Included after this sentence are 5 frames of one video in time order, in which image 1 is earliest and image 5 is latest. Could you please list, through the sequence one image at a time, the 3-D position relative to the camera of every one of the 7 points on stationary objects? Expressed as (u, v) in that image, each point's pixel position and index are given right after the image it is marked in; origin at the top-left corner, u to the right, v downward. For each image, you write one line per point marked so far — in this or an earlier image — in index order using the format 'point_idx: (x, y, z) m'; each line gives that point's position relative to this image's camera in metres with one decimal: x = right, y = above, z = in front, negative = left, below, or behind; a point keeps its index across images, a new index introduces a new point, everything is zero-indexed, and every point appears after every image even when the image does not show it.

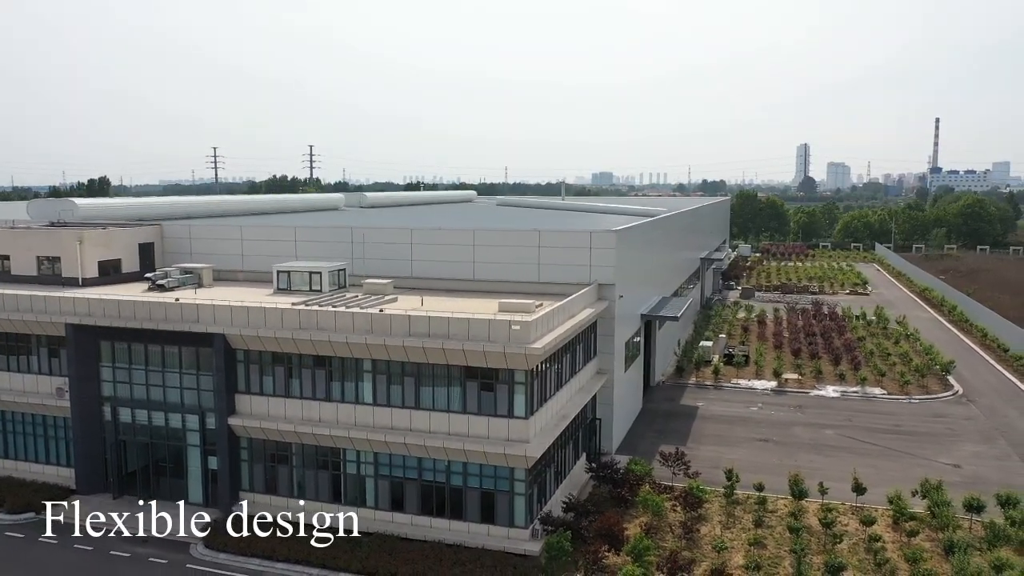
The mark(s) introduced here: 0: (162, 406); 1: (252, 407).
0: (-8.5, -2.9, +19.0) m
1: (-6.0, -2.8, +18.1) m
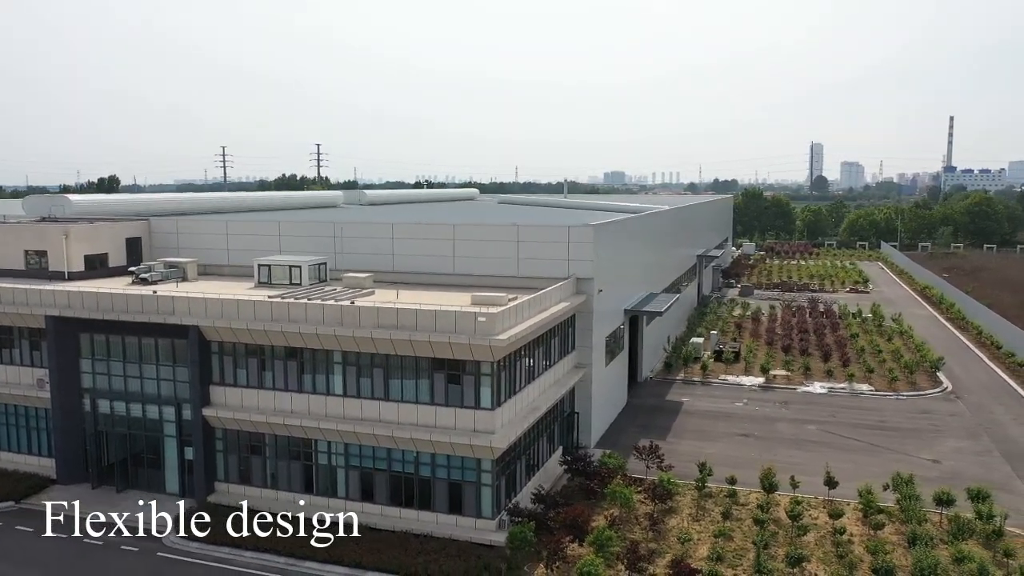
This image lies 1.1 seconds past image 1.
0: (-9.2, -2.7, +19.2) m
1: (-6.7, -2.6, +18.3) m
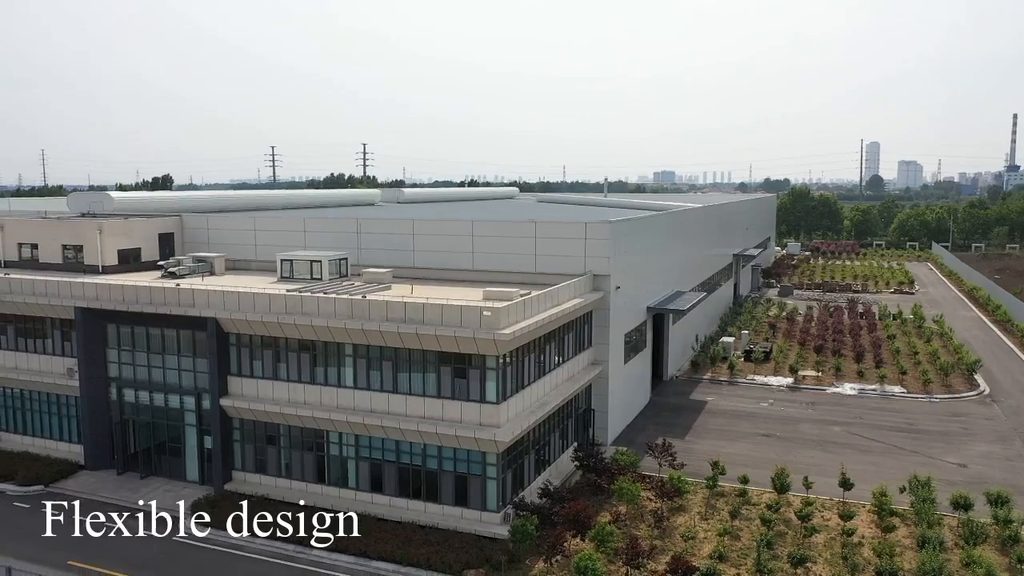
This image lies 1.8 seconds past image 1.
0: (-8.9, -2.5, +19.8) m
1: (-6.5, -2.4, +18.8) m
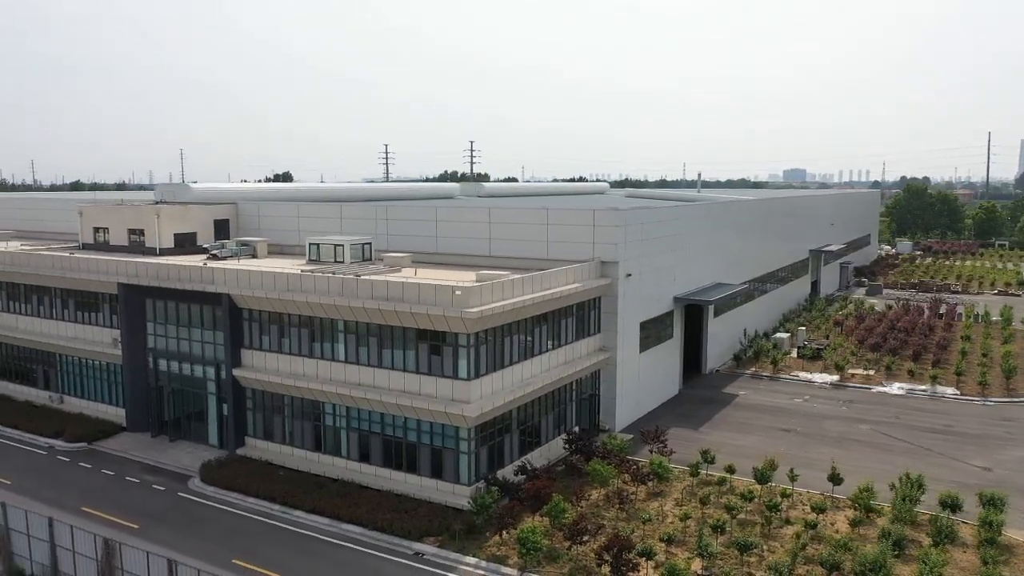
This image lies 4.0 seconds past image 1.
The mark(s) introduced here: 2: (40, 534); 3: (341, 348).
0: (-8.9, -1.9, +21.5) m
1: (-6.7, -1.9, +20.1) m
2: (-8.1, -4.2, +13.3) m
3: (-4.1, -1.4, +18.6) m
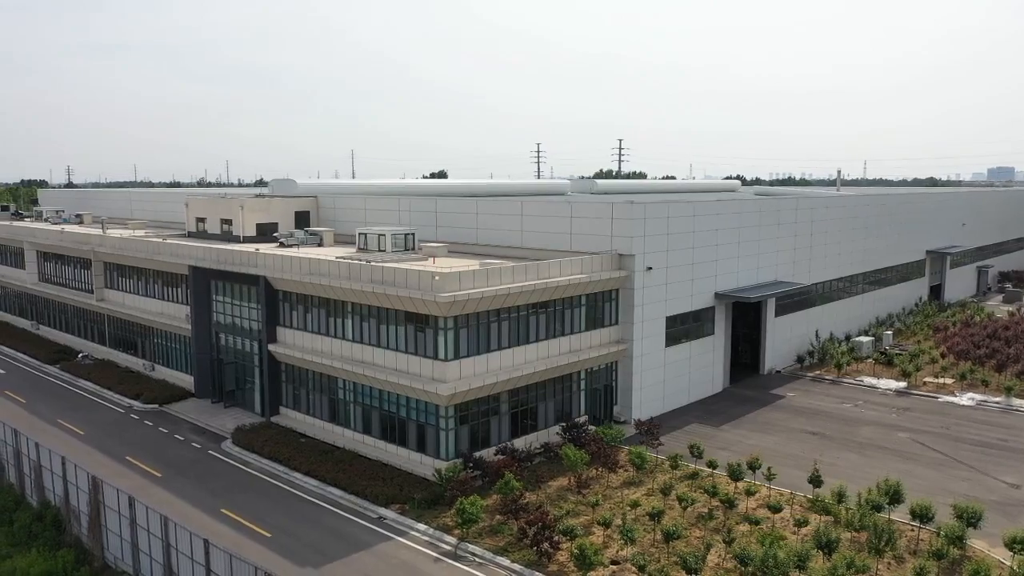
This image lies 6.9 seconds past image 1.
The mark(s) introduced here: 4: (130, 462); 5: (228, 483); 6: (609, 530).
0: (-8.4, -1.4, +24.0) m
1: (-6.5, -1.4, +22.2) m
2: (-9.2, -3.7, +15.8) m
3: (-4.2, -1.0, +20.2) m
4: (-9.7, -4.5, +19.9) m
5: (-6.7, -4.6, +18.4) m
6: (+1.9, -4.6, +14.8) m
